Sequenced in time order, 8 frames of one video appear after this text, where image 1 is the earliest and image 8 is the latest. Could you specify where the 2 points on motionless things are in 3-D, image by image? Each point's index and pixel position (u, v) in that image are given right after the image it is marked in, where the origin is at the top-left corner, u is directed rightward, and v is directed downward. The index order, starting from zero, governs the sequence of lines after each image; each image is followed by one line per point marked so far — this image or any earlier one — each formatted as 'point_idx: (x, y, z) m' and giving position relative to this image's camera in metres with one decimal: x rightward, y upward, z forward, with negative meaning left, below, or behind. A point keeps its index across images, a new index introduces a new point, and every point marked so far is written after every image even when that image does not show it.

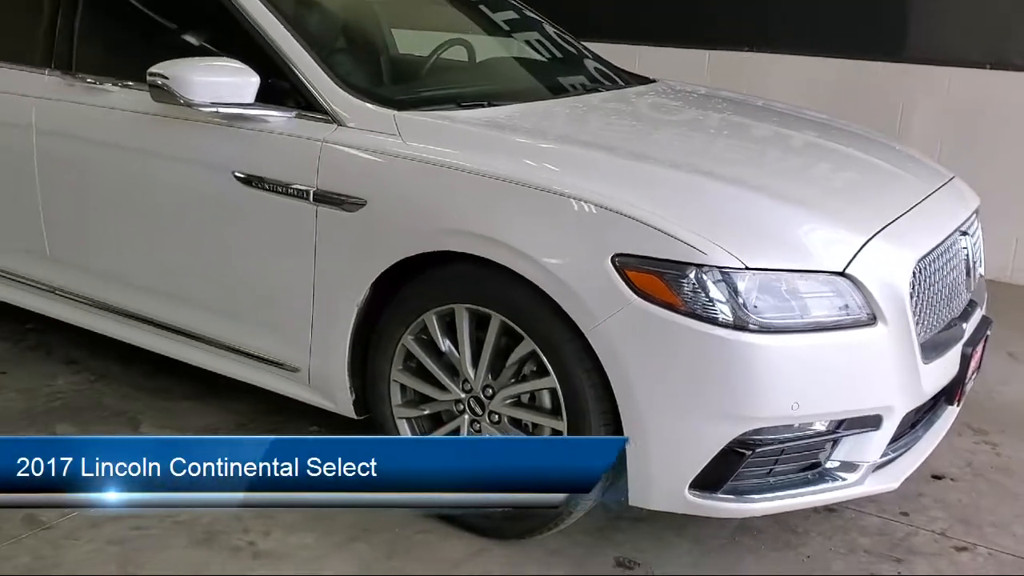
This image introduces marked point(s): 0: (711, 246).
0: (+0.4, +0.1, +2.0) m
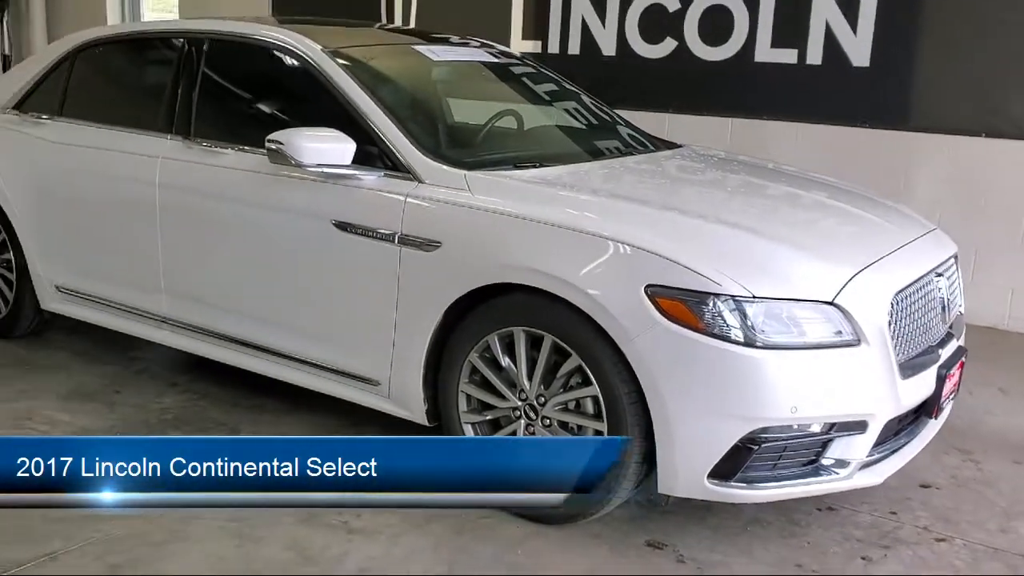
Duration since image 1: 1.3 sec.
0: (+0.5, 0.0, +2.5) m
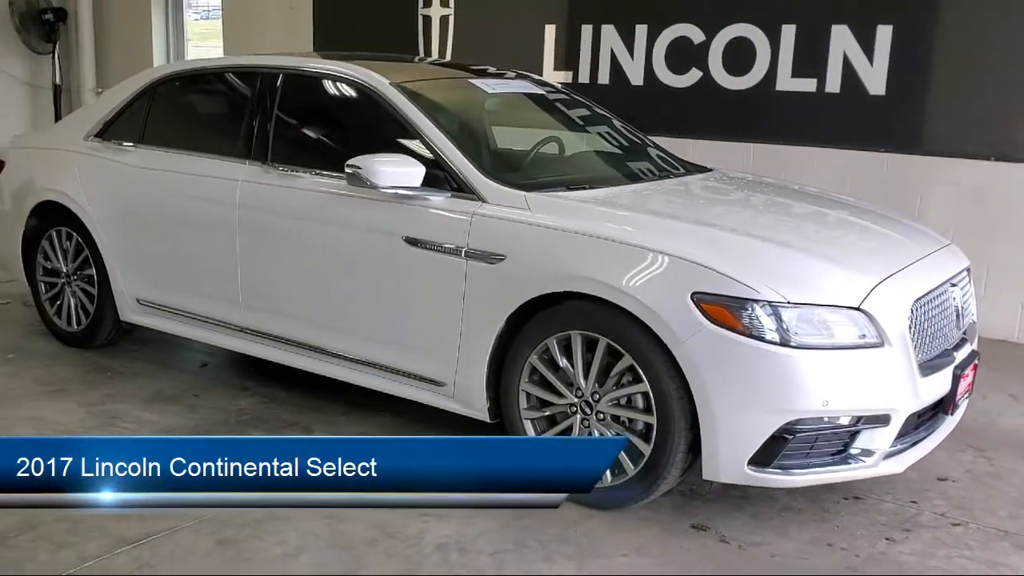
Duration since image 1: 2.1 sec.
0: (+0.7, 0.0, +2.9) m
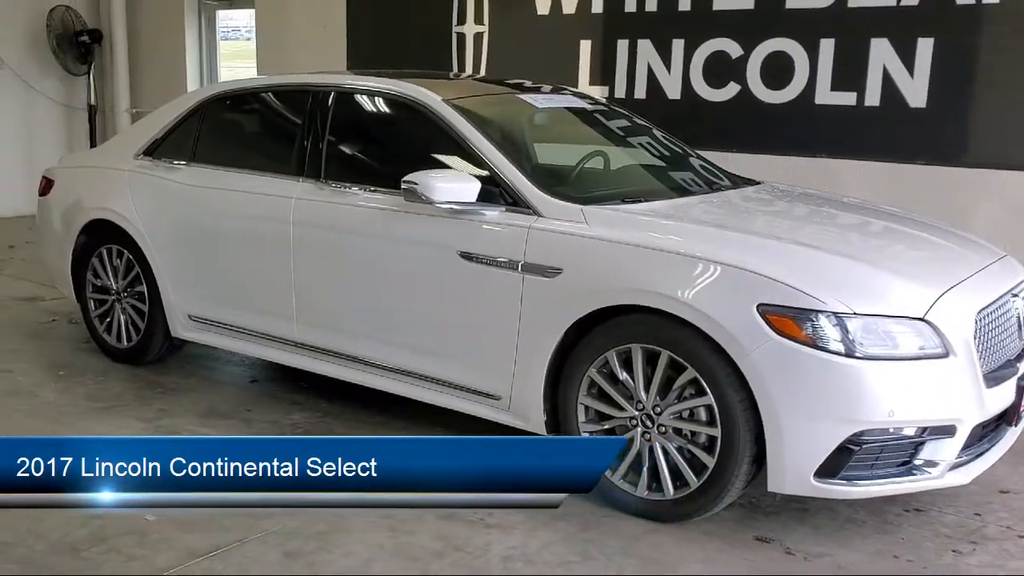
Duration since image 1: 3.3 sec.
0: (+0.9, 0.0, +2.9) m
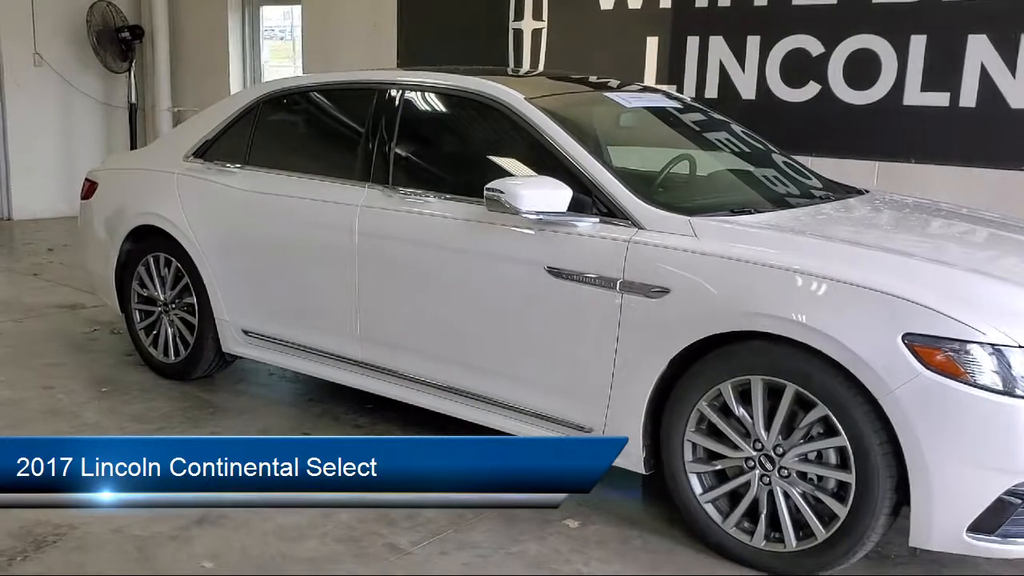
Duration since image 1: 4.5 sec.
0: (+1.1, -0.1, +2.5) m
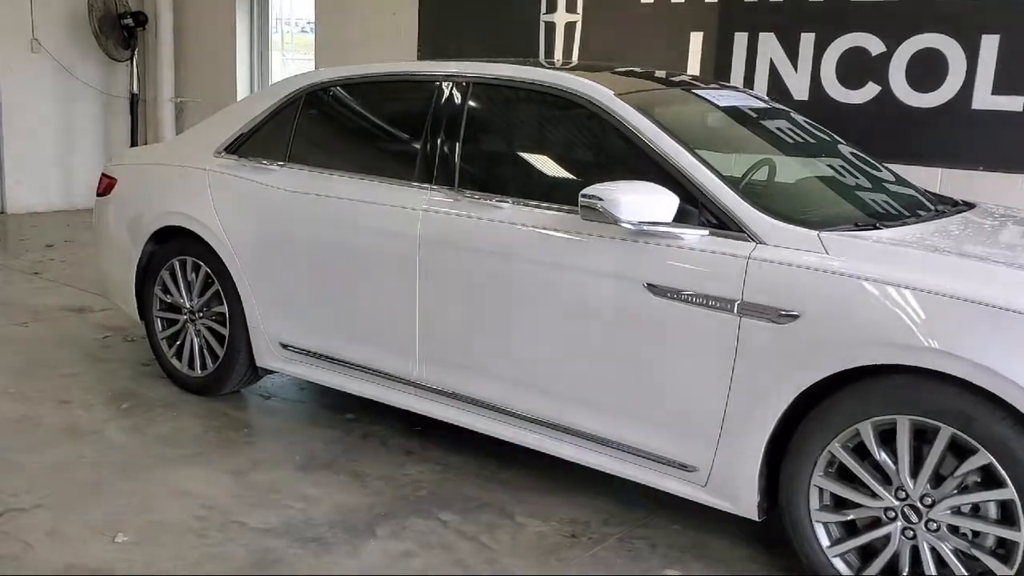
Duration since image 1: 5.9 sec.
0: (+1.4, -0.2, +2.2) m
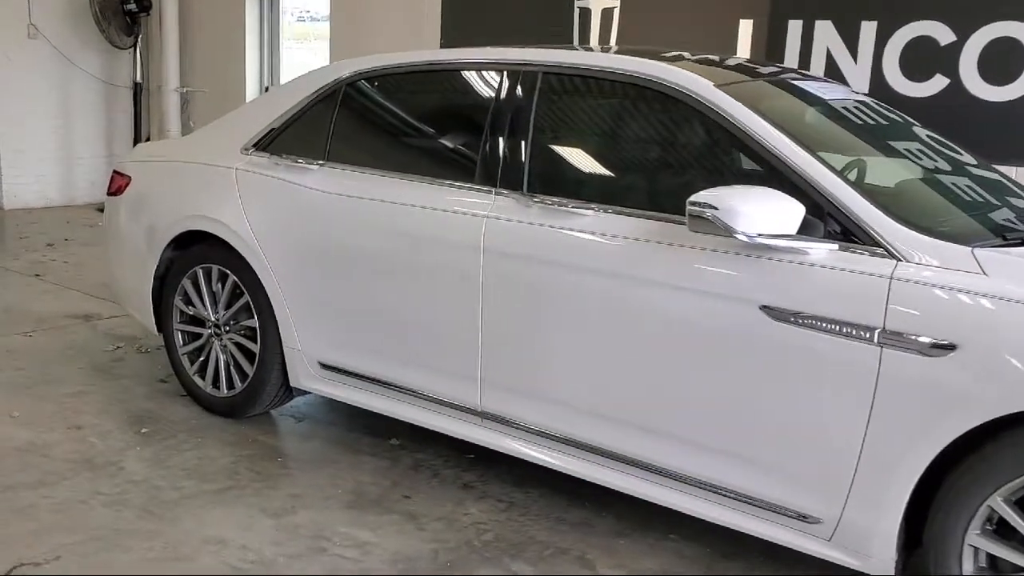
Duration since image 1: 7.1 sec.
0: (+1.6, -0.2, +1.8) m
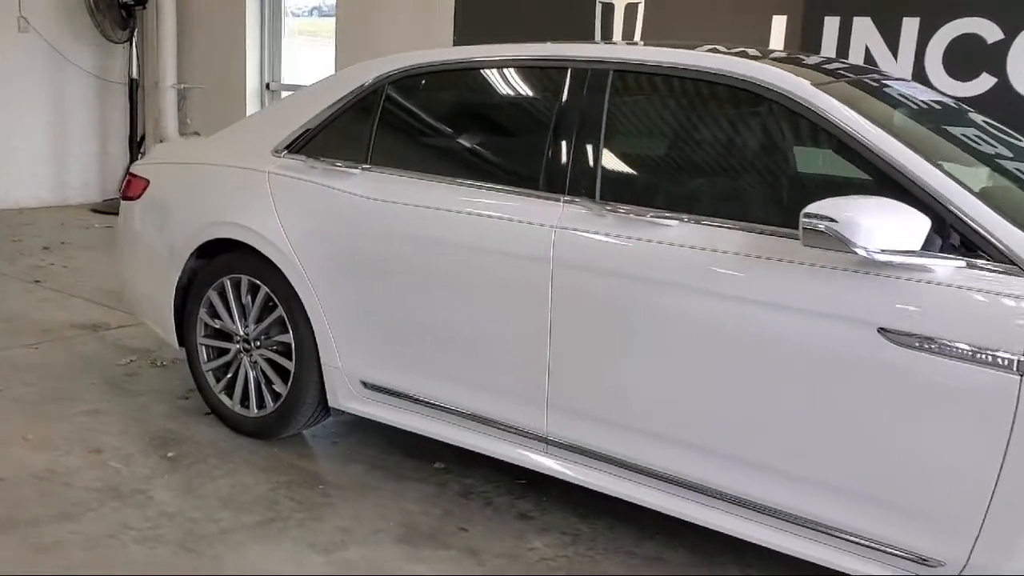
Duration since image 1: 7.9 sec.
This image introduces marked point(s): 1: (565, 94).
0: (+1.9, -0.3, +1.6) m
1: (+0.2, +0.5, +2.8) m
